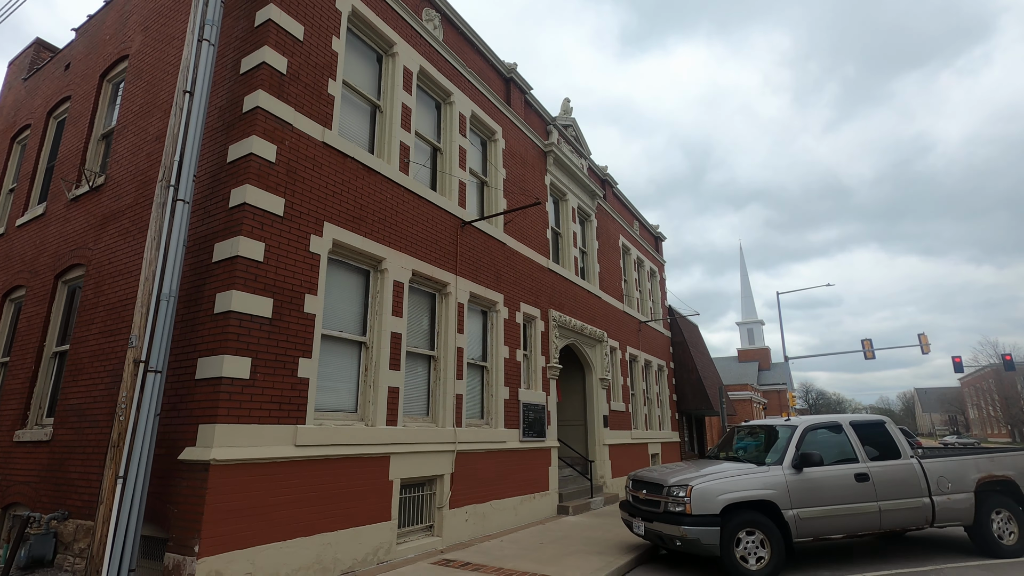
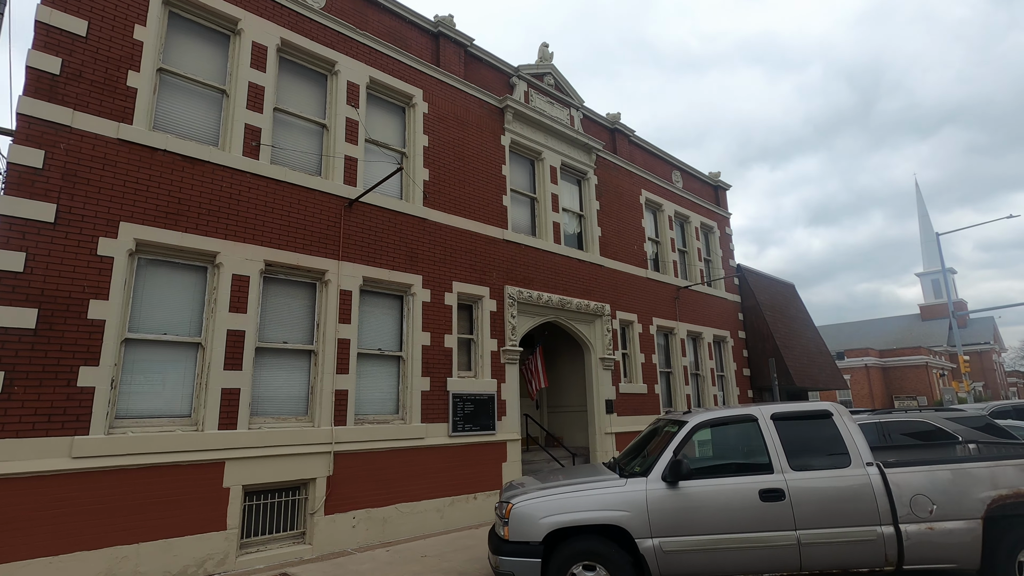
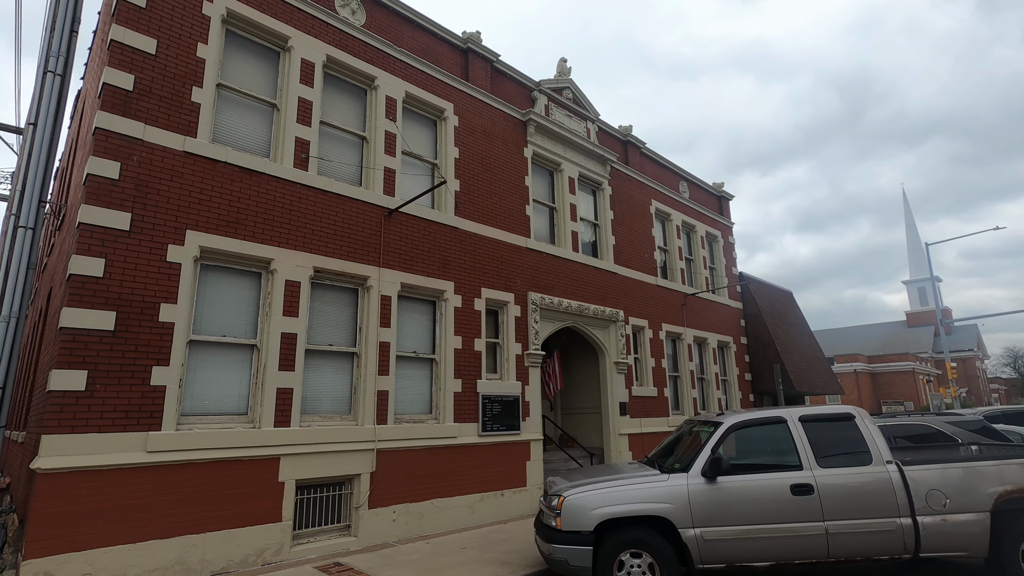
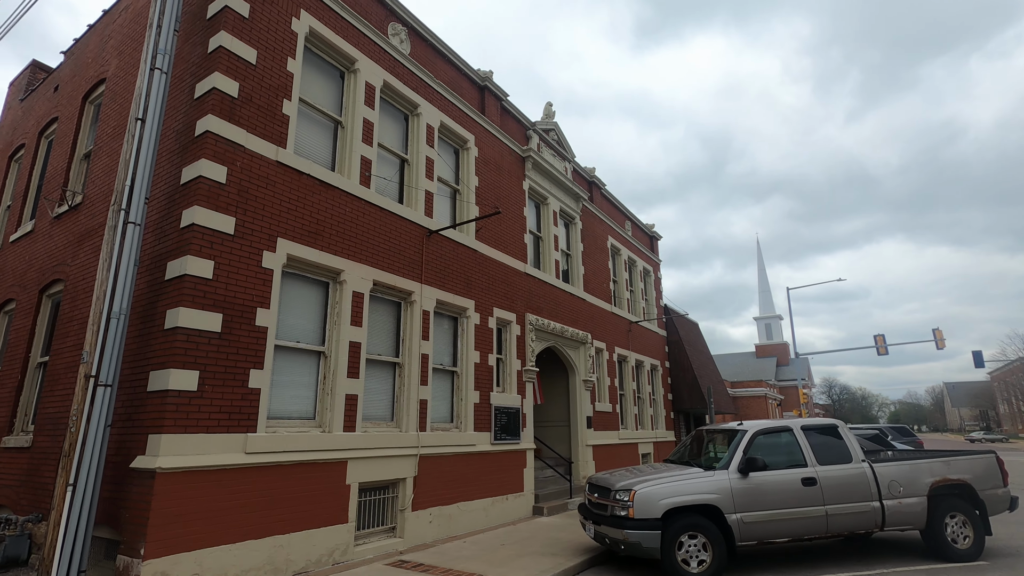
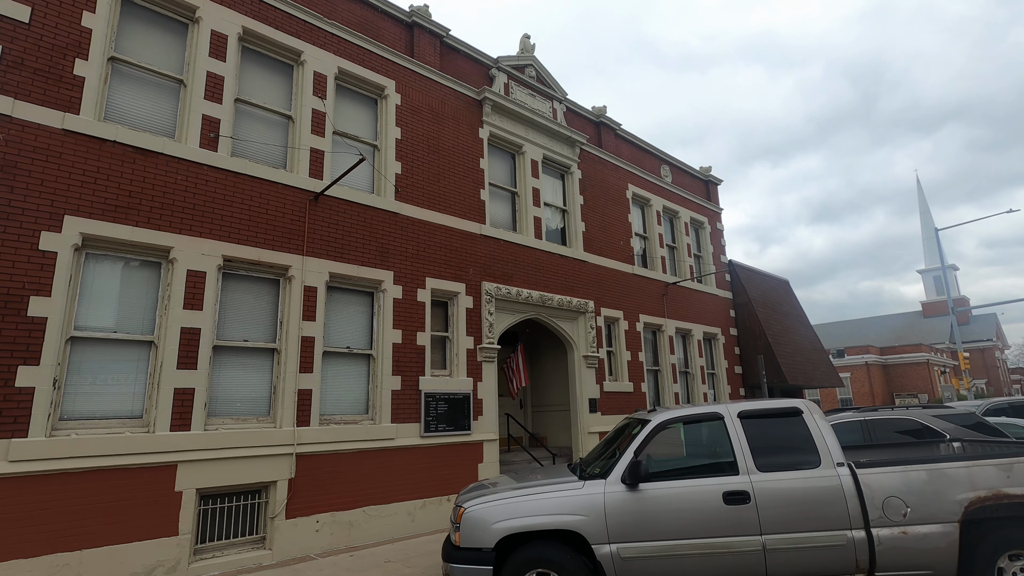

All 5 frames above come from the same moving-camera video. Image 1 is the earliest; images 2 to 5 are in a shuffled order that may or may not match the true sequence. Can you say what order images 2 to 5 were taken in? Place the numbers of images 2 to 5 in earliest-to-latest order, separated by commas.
4, 3, 2, 5
